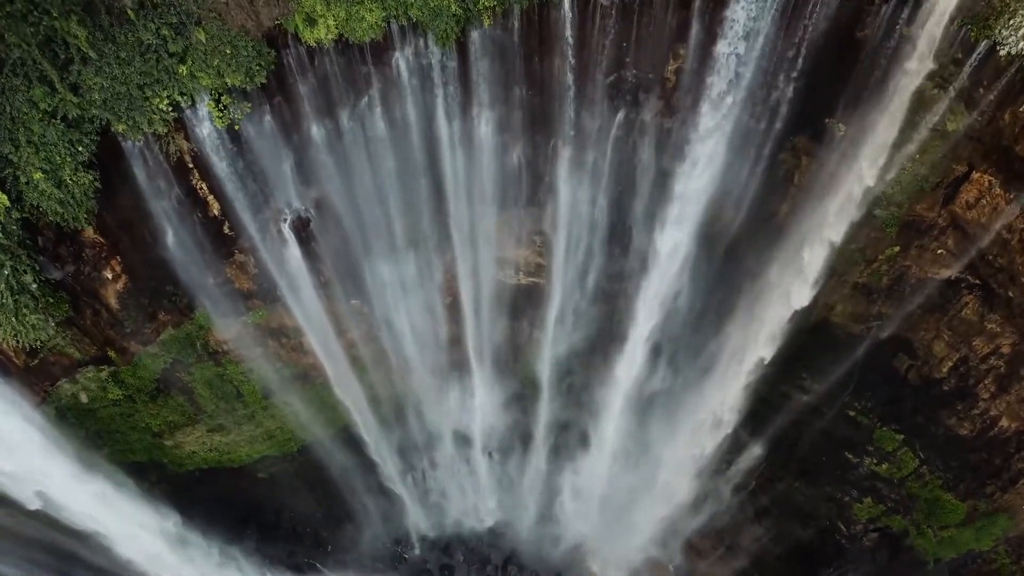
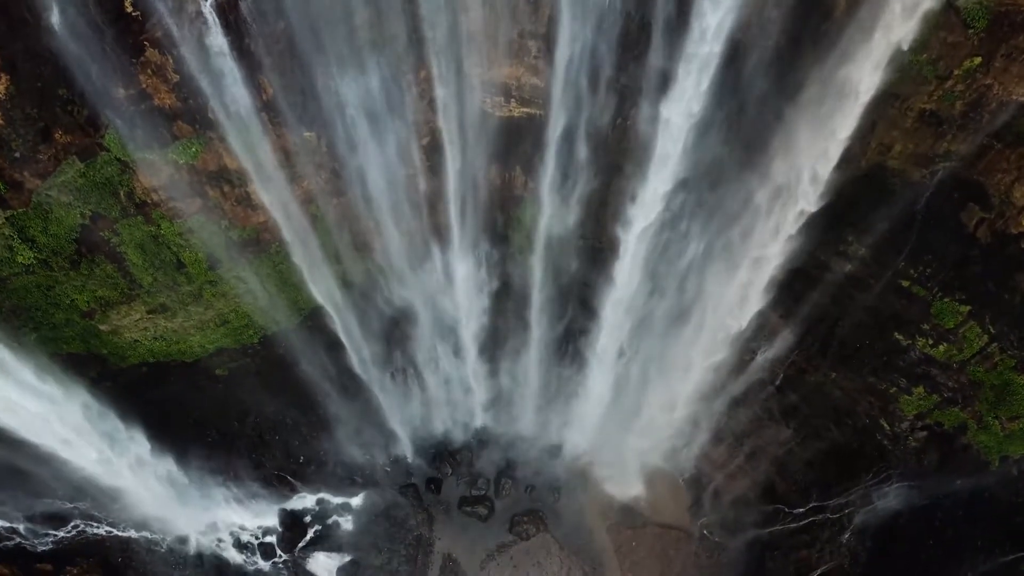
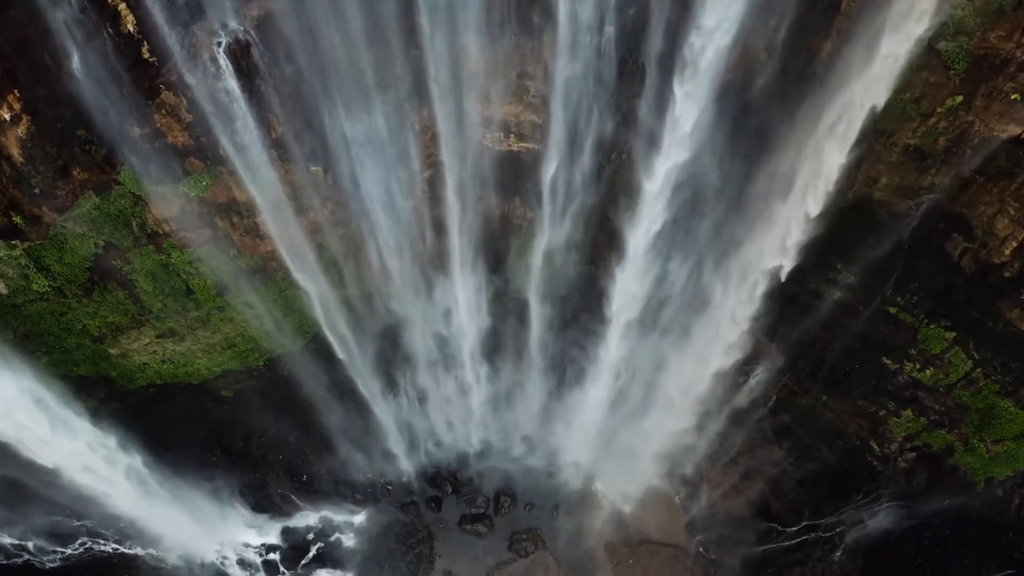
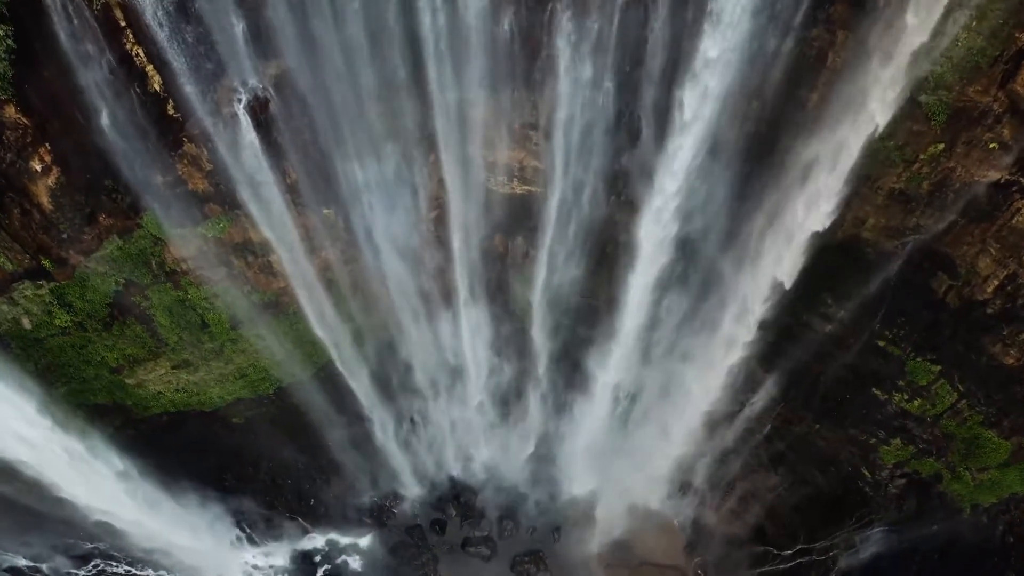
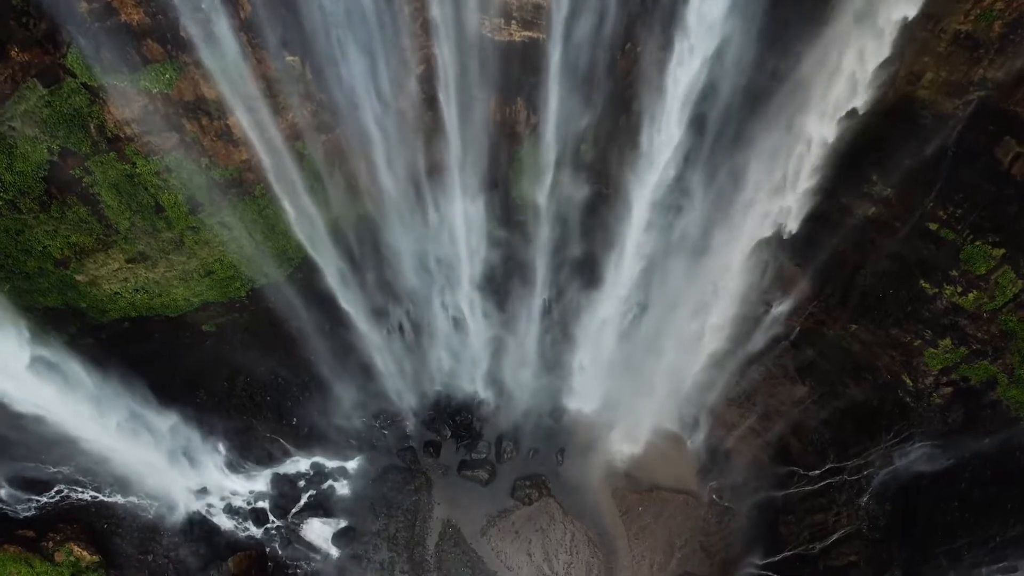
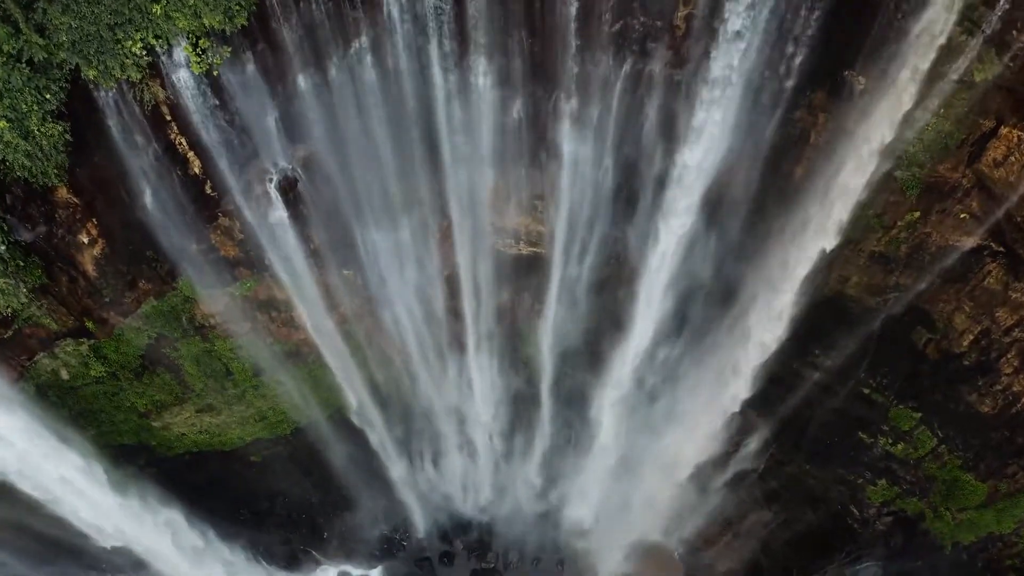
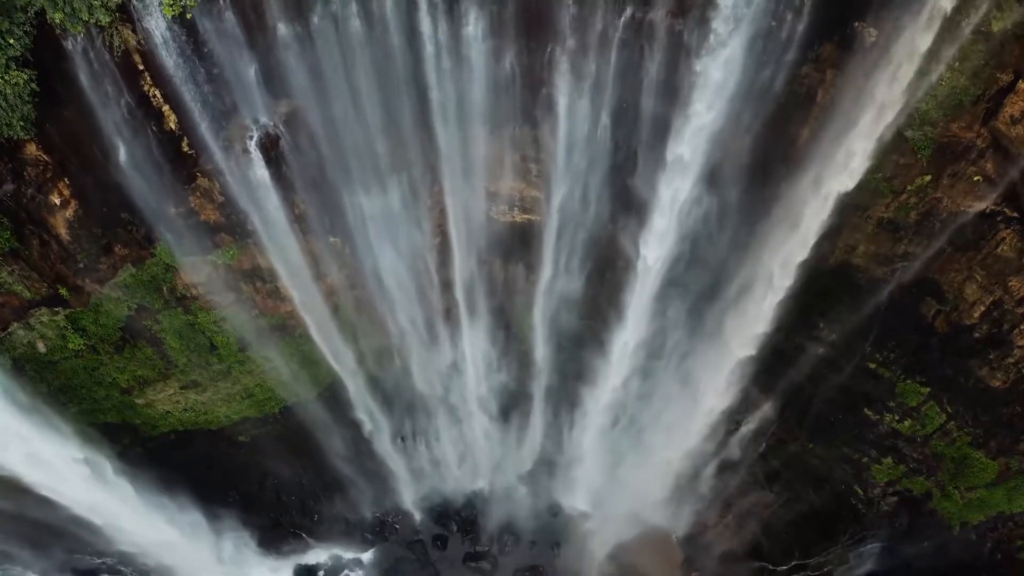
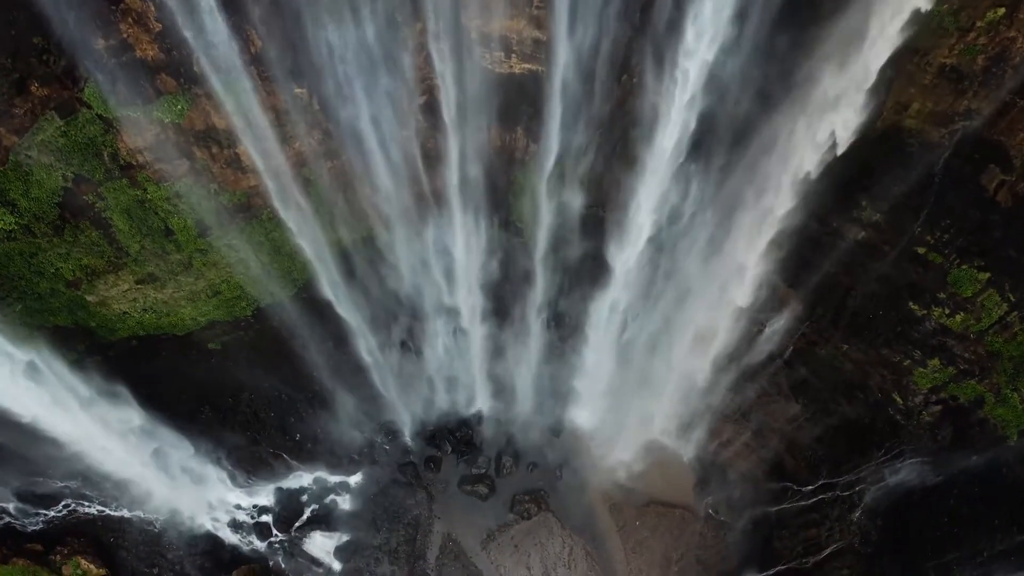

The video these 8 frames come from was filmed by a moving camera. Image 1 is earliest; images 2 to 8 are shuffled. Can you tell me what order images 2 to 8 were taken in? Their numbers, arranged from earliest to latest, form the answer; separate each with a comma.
6, 7, 4, 3, 2, 8, 5
